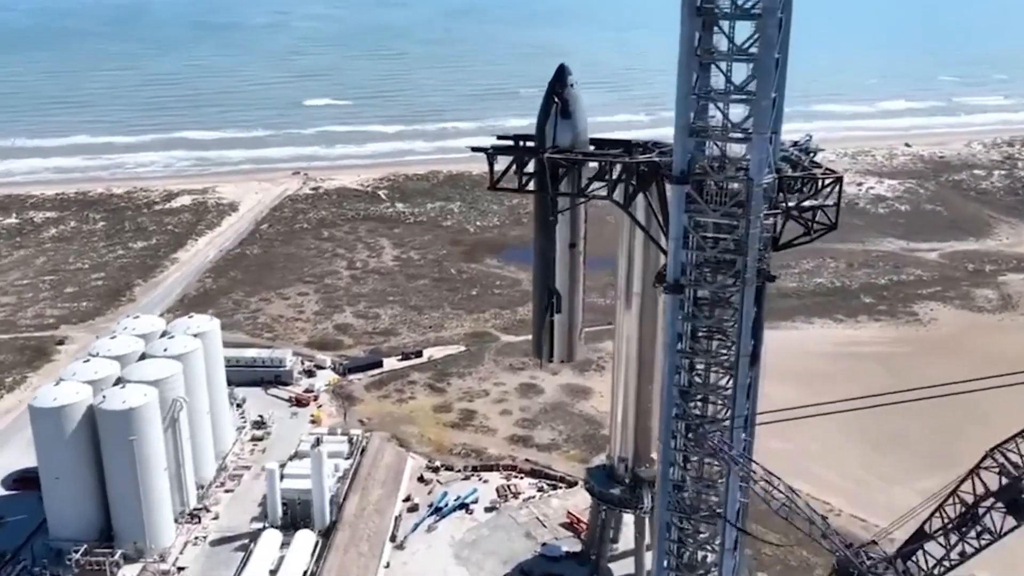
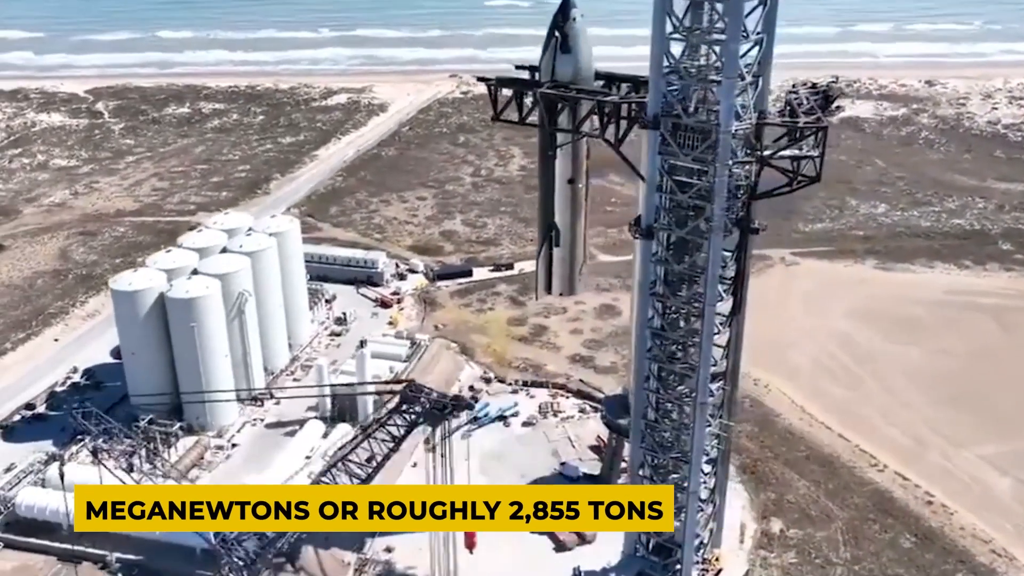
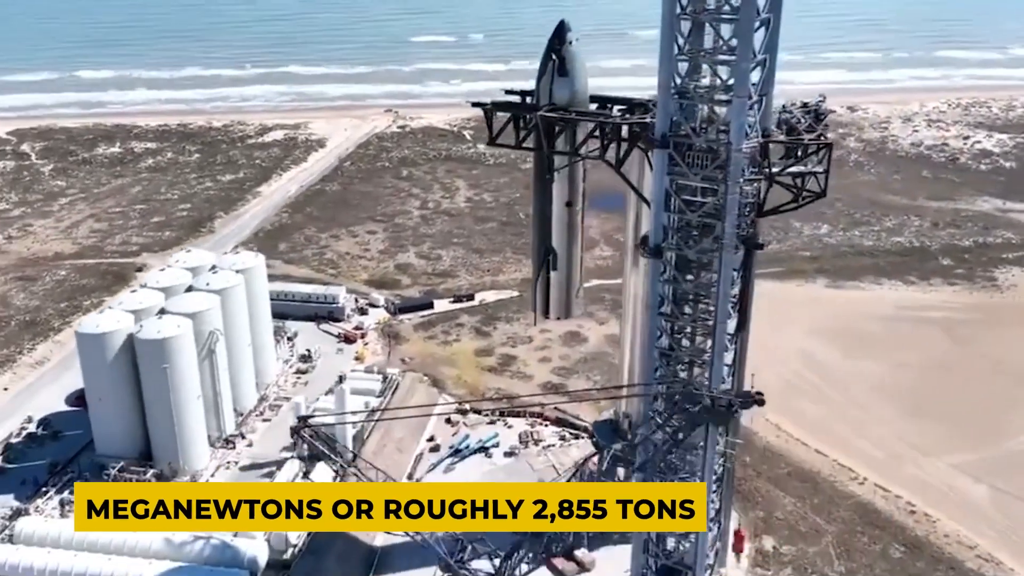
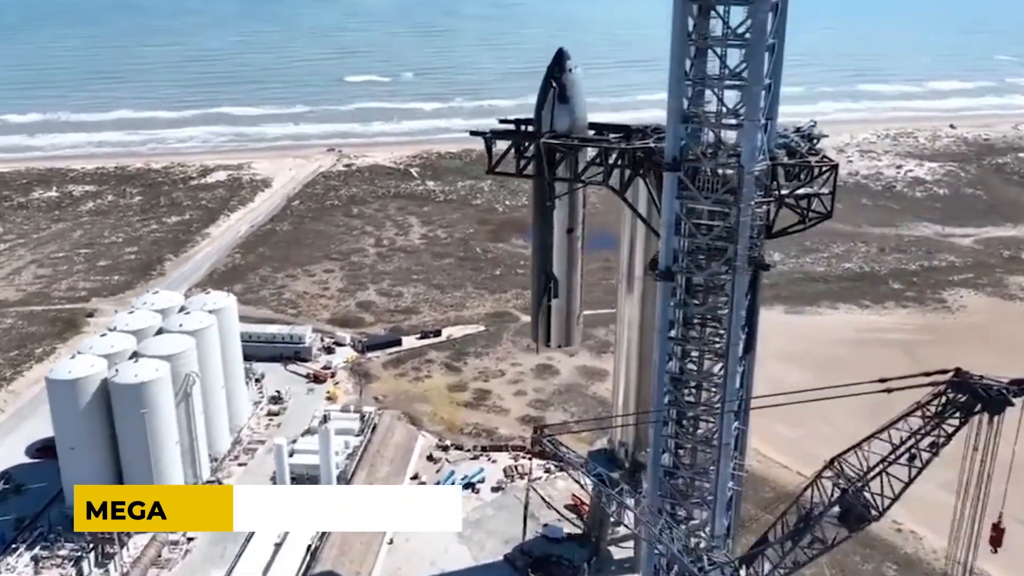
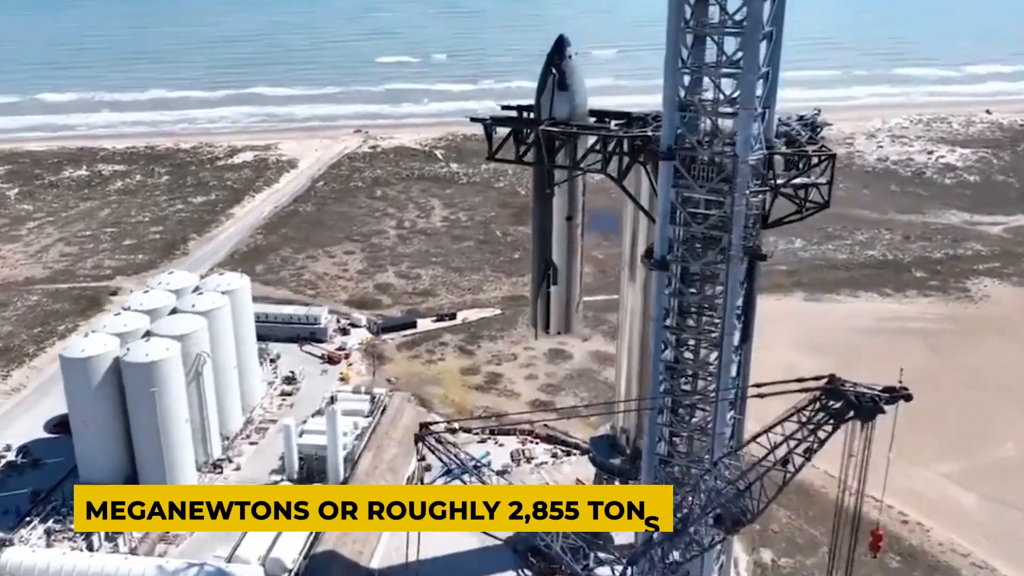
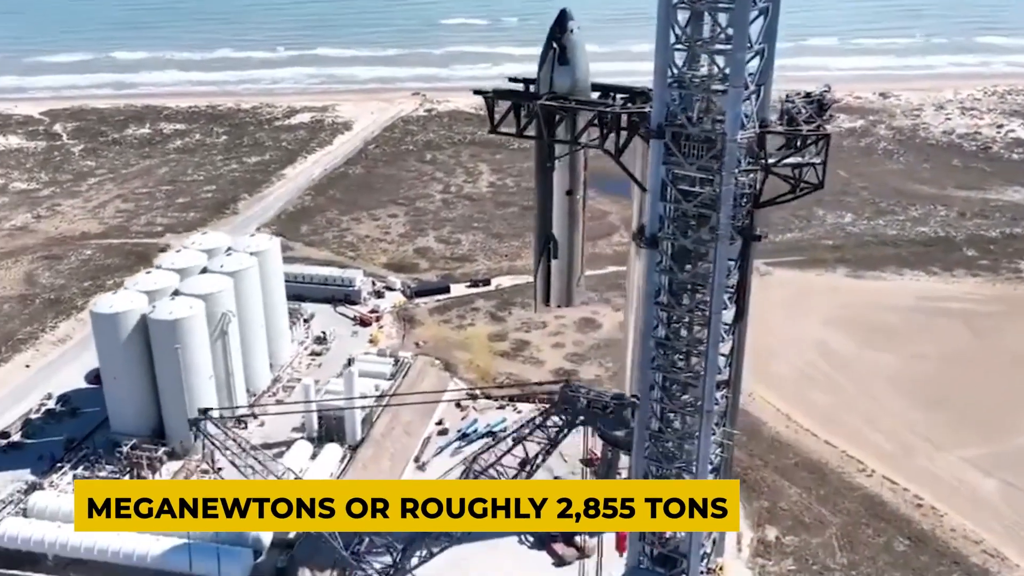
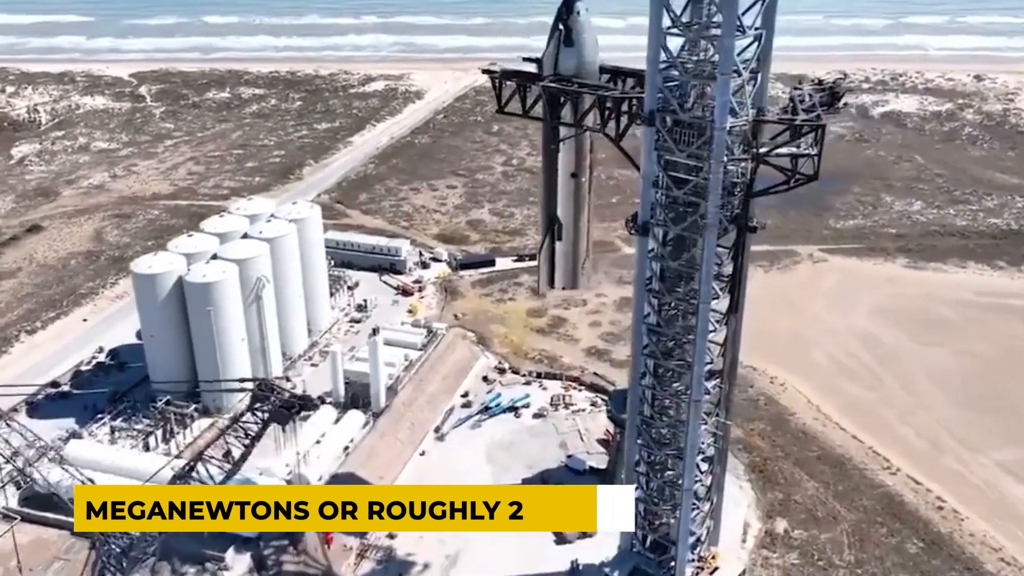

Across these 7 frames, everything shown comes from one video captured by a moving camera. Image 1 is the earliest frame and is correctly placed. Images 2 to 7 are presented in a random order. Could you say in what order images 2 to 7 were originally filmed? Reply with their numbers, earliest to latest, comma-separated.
4, 5, 3, 6, 2, 7
